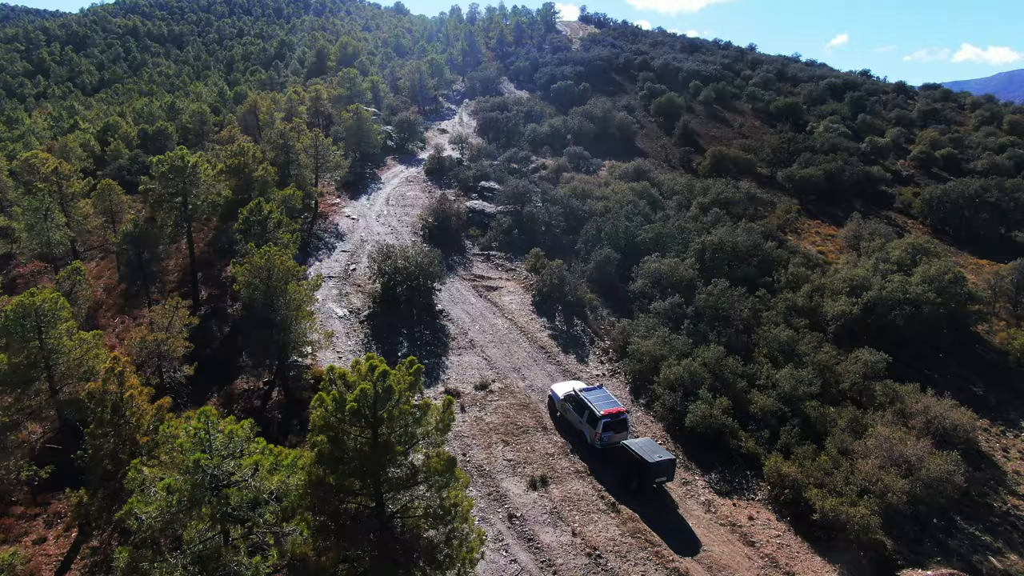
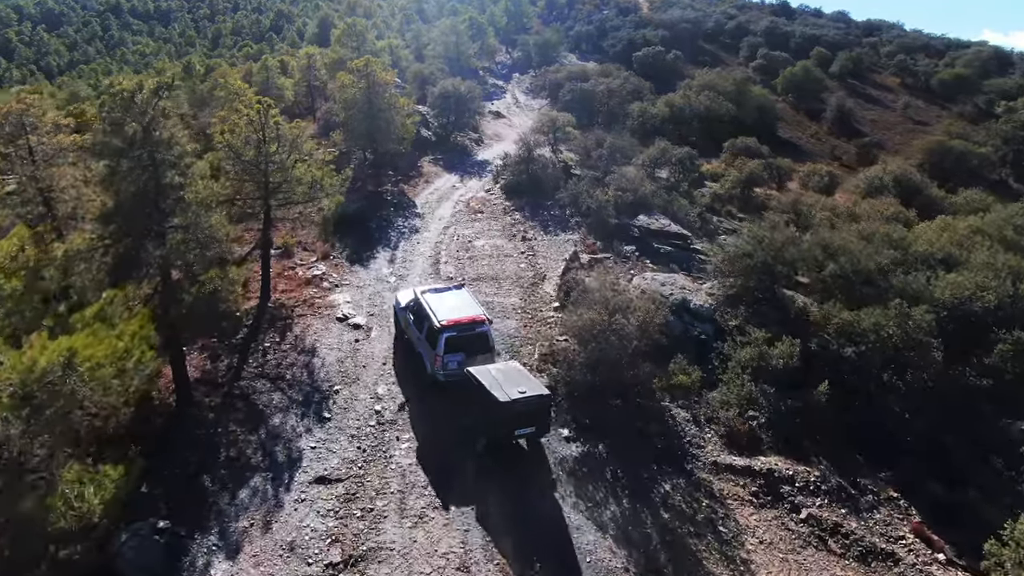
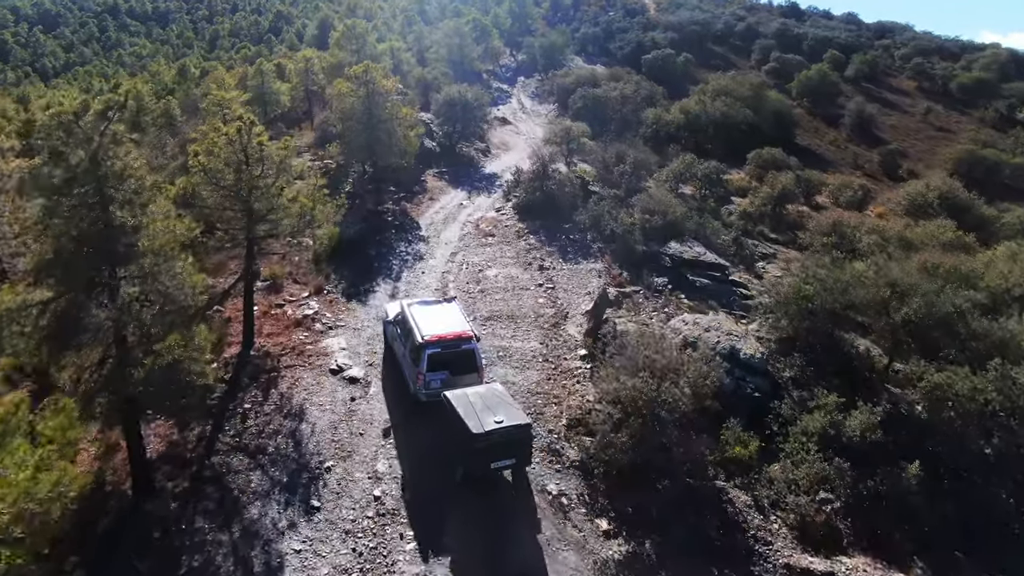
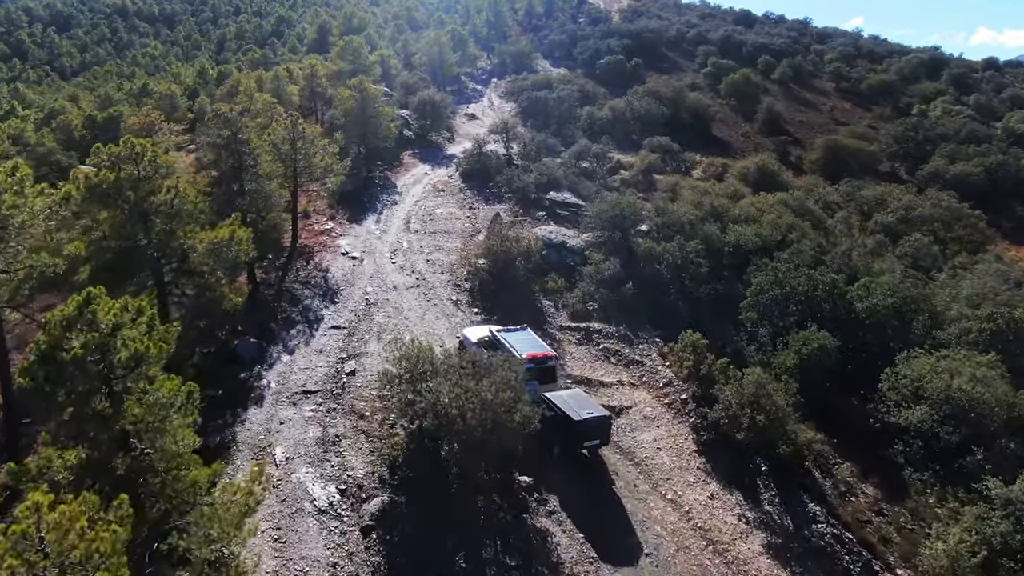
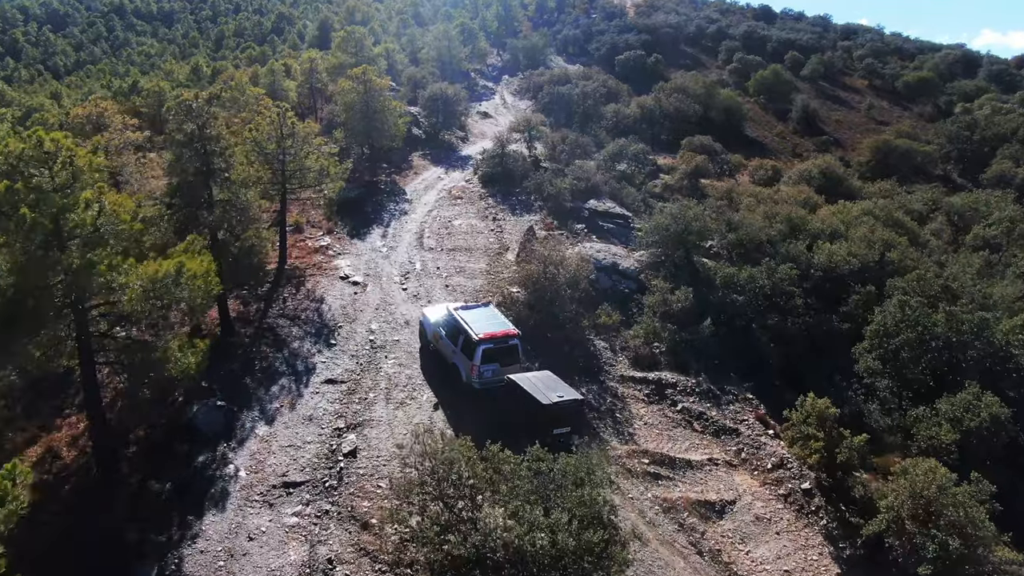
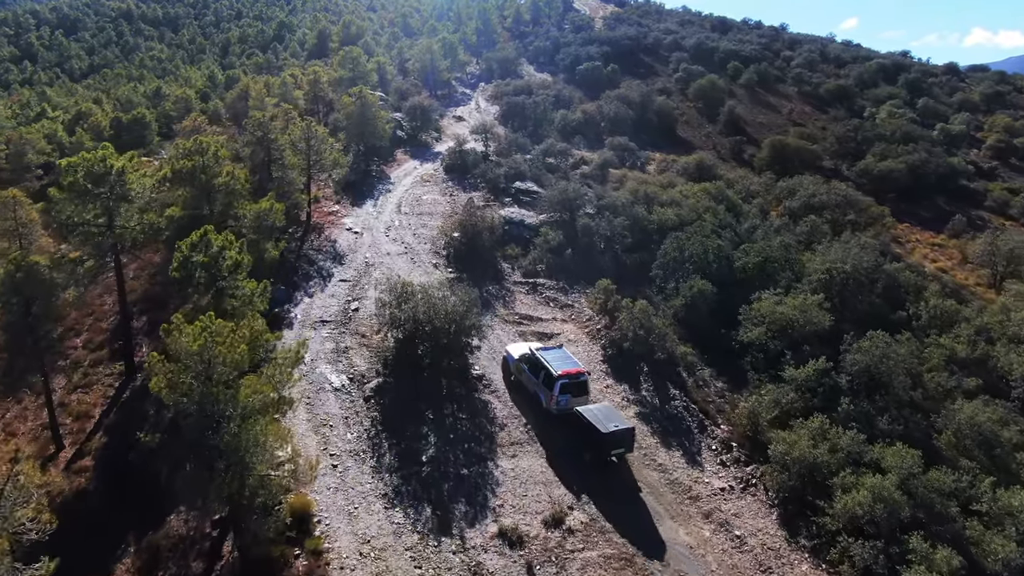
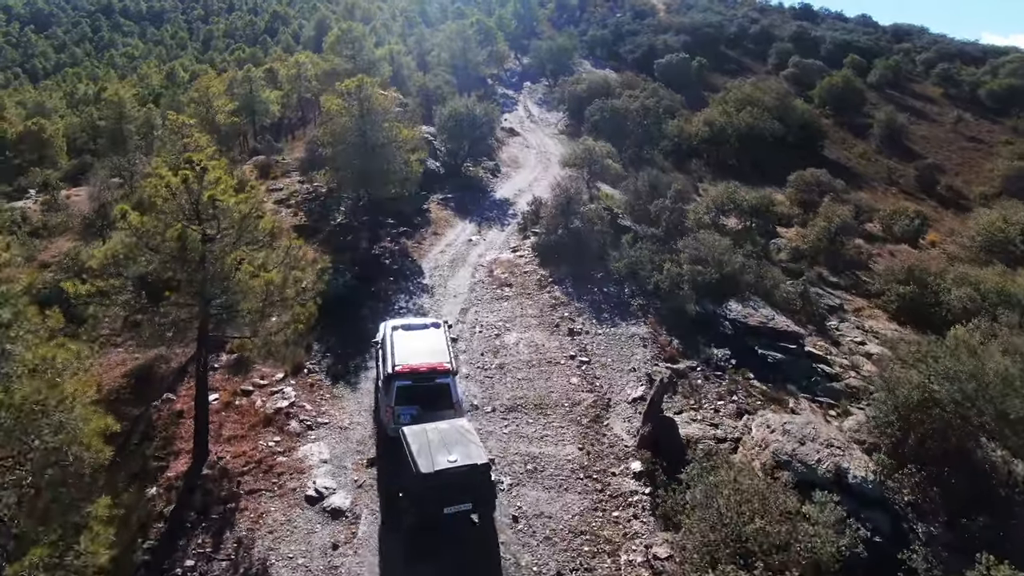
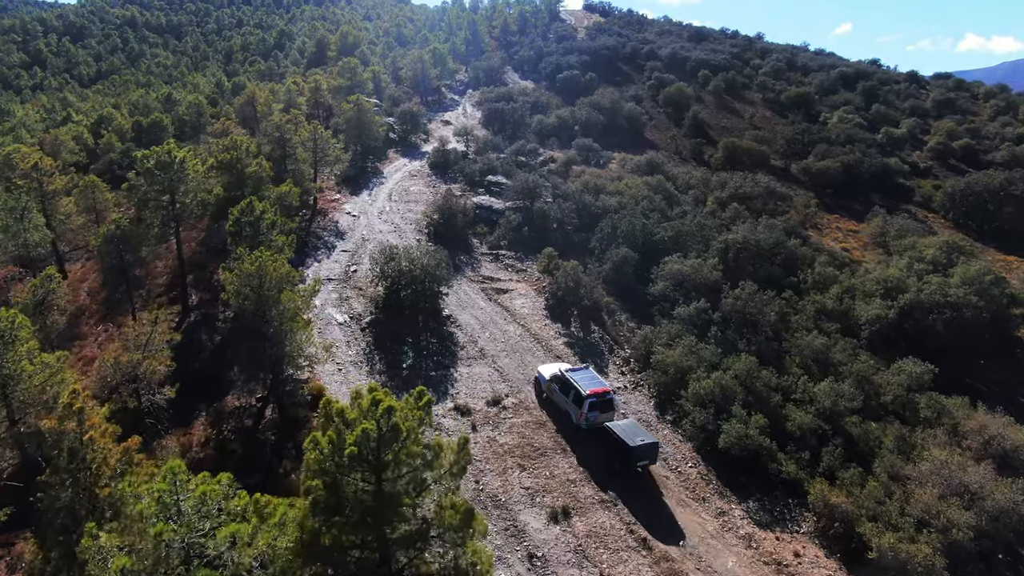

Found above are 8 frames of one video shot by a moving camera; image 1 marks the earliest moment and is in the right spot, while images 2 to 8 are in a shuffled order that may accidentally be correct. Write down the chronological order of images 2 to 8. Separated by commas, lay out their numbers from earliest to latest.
8, 6, 4, 5, 2, 3, 7
